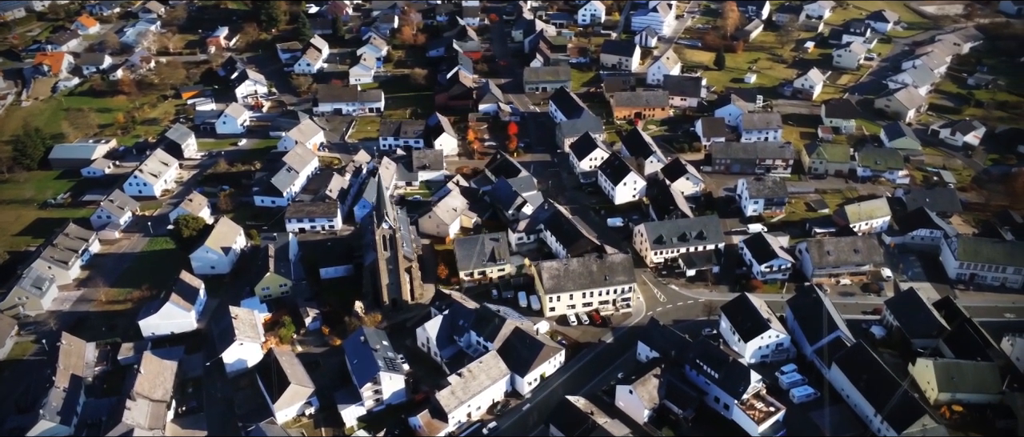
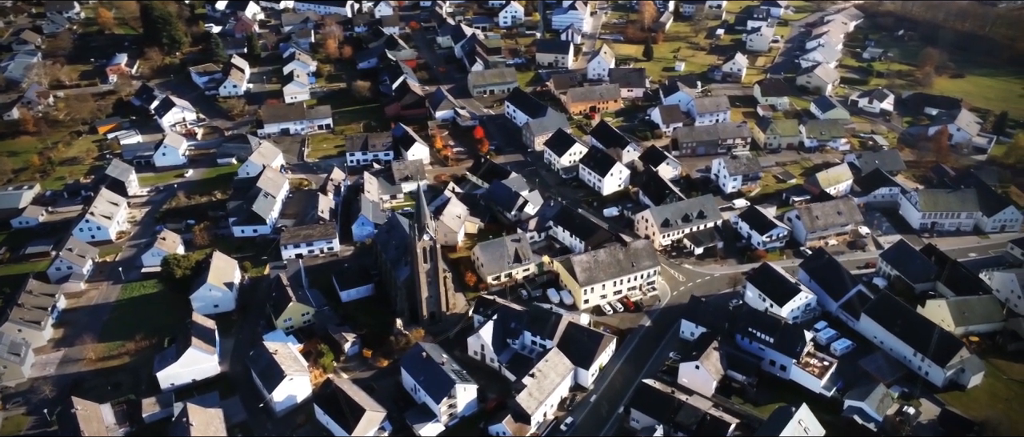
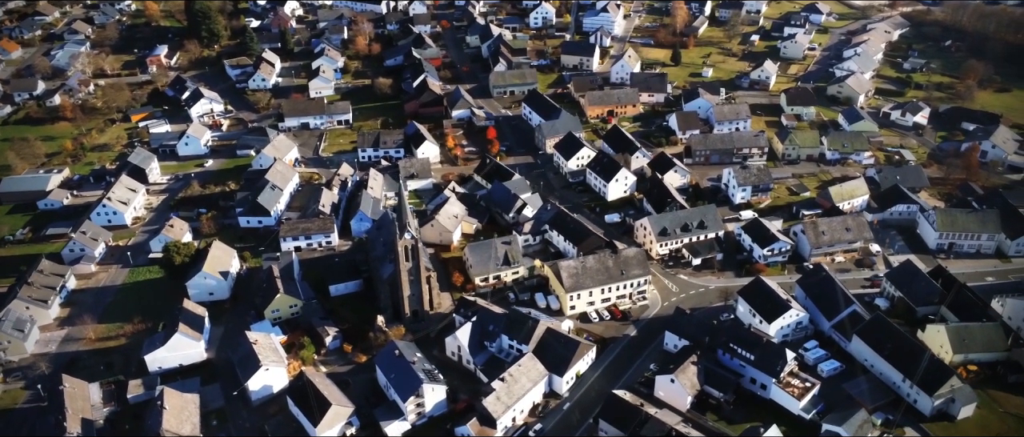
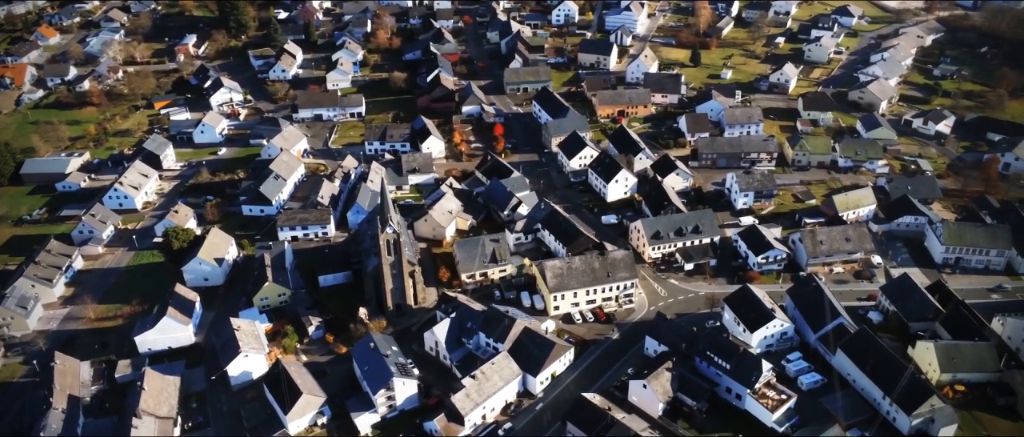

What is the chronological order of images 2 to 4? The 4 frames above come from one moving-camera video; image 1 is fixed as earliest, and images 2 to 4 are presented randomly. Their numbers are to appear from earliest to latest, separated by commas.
4, 3, 2
